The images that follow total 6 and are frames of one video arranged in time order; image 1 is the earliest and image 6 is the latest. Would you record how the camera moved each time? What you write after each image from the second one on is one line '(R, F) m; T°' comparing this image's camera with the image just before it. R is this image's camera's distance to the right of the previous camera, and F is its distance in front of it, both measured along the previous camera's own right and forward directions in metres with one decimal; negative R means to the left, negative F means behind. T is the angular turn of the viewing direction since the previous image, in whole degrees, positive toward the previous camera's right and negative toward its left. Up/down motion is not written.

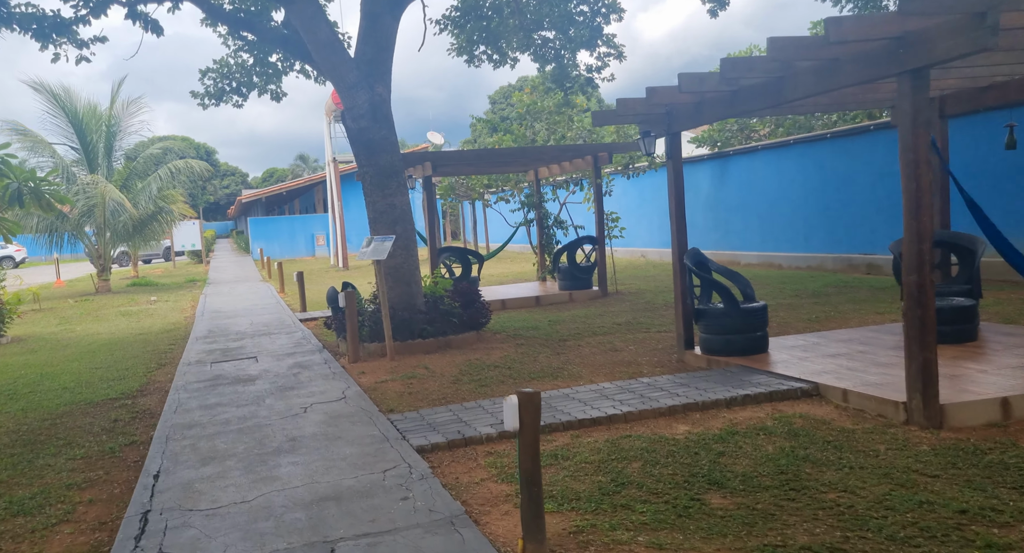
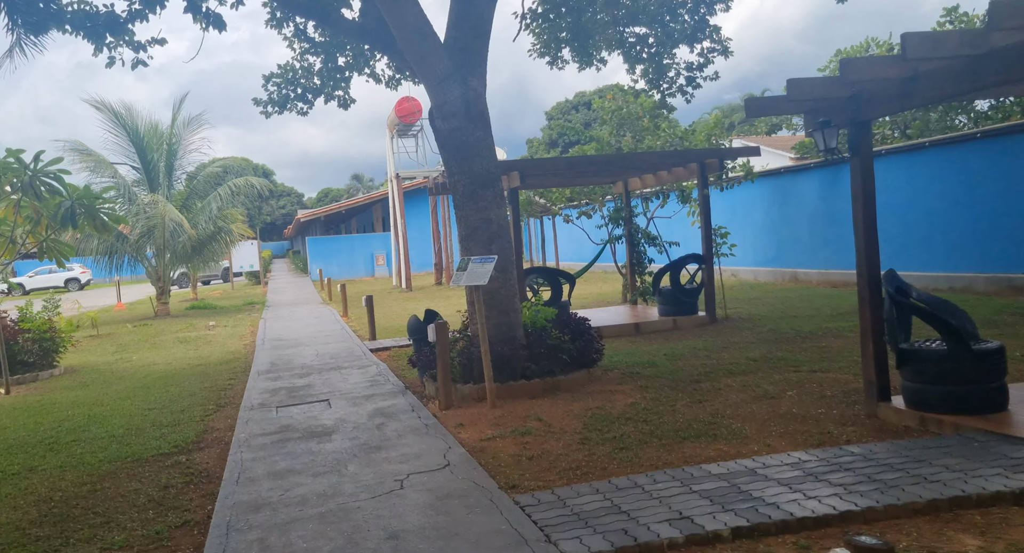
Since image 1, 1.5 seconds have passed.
(-0.6, +1.3) m; -4°
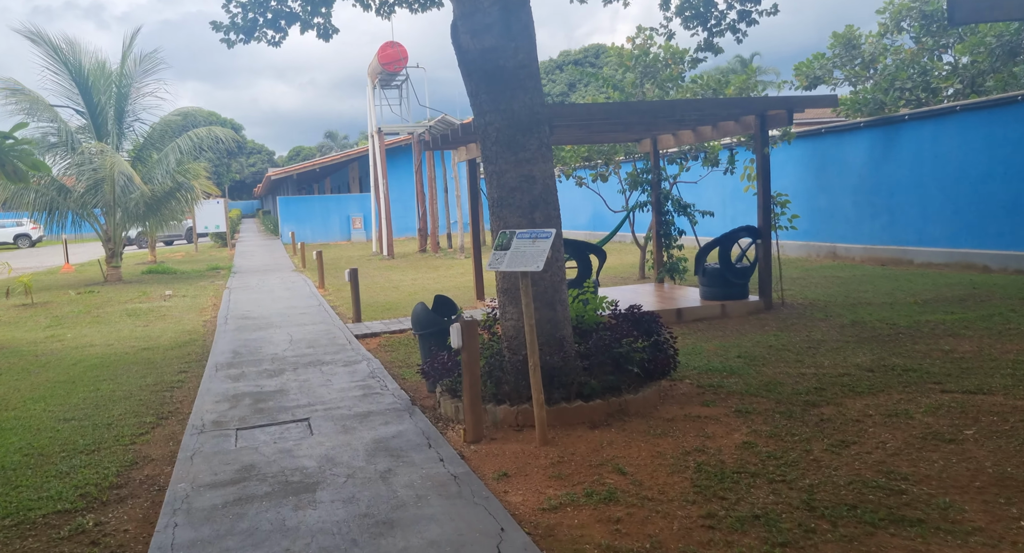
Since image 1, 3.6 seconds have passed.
(-0.5, +1.9) m; +2°
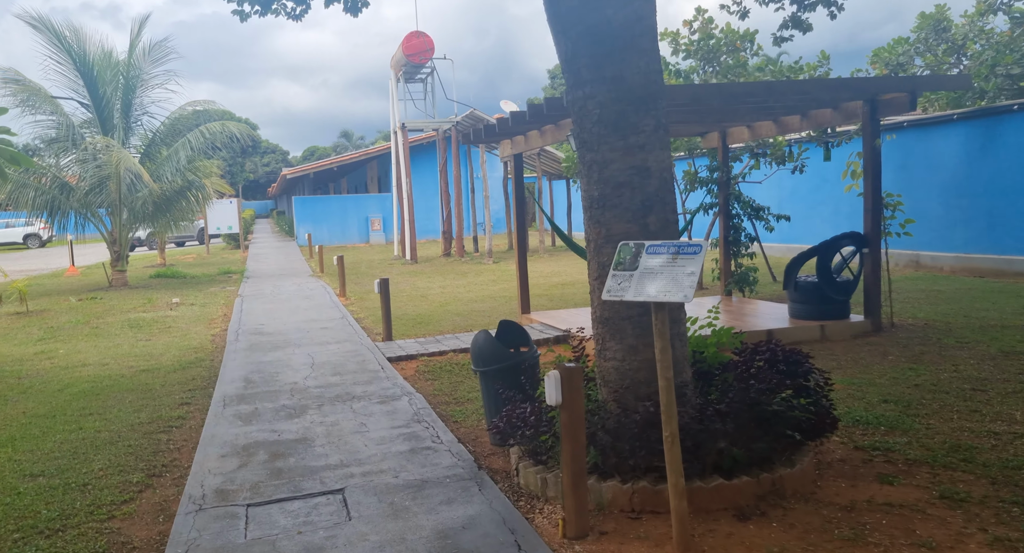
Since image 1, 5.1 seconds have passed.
(-0.5, +1.4) m; -1°
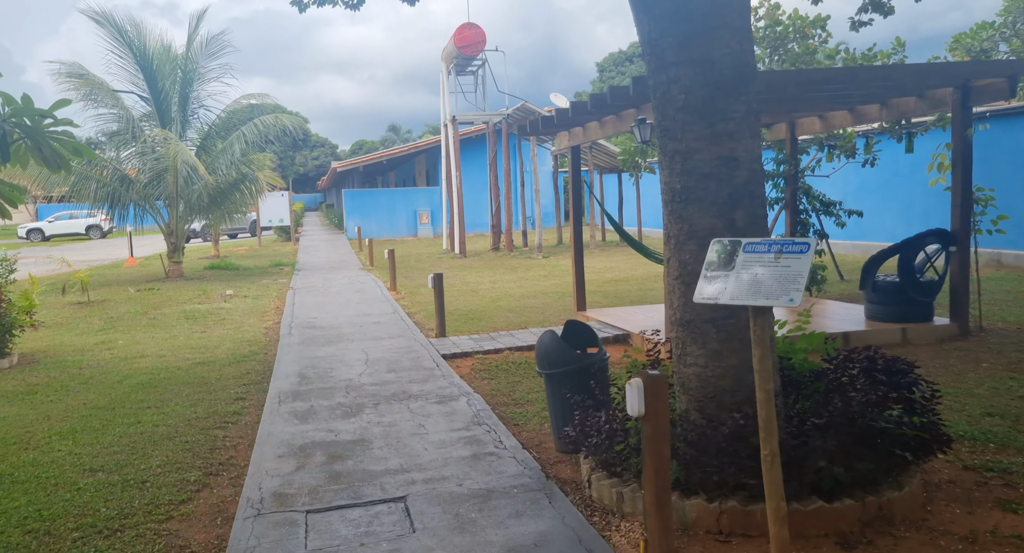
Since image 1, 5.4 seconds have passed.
(-0.1, +0.3) m; -3°
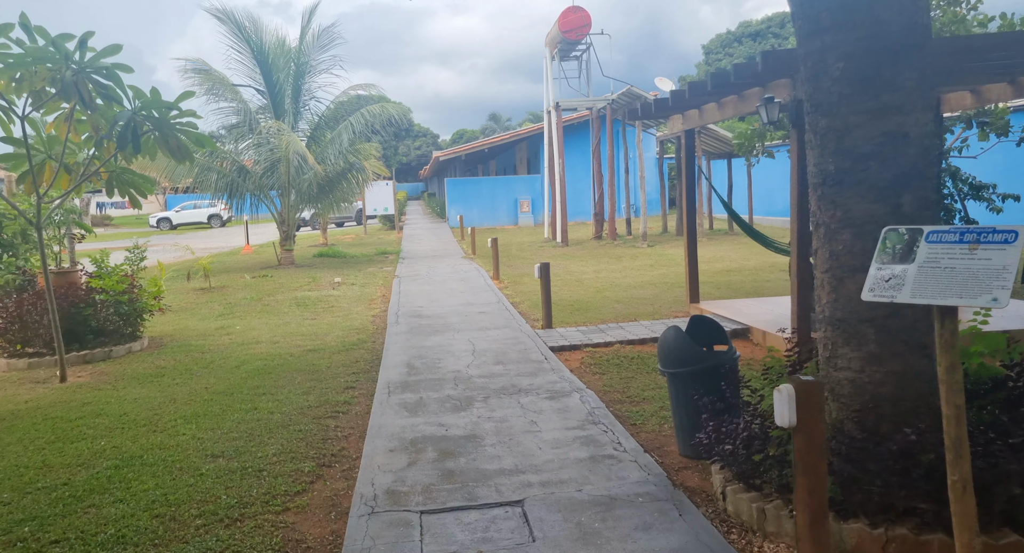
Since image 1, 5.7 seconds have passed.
(-0.1, +0.3) m; -7°
